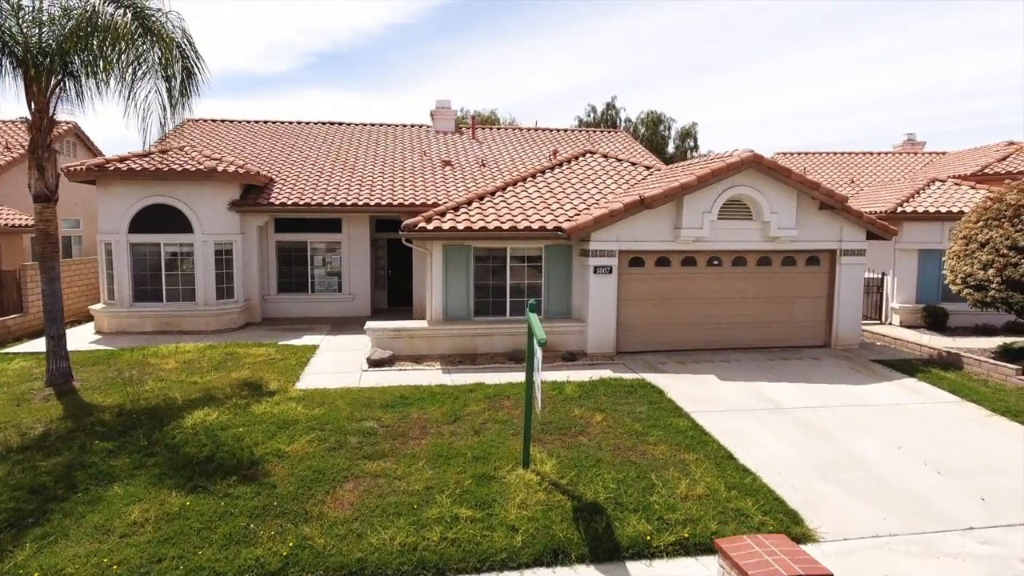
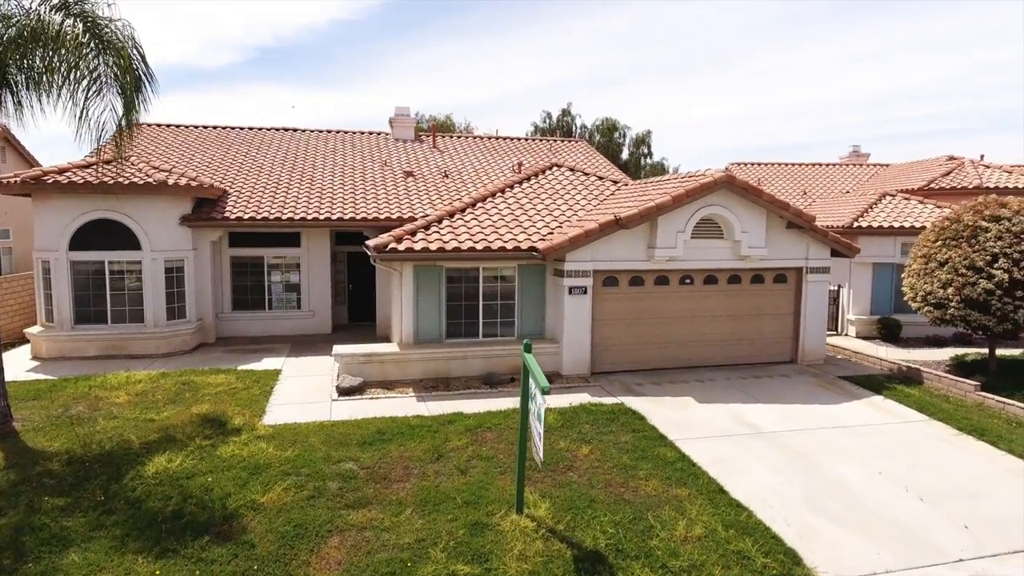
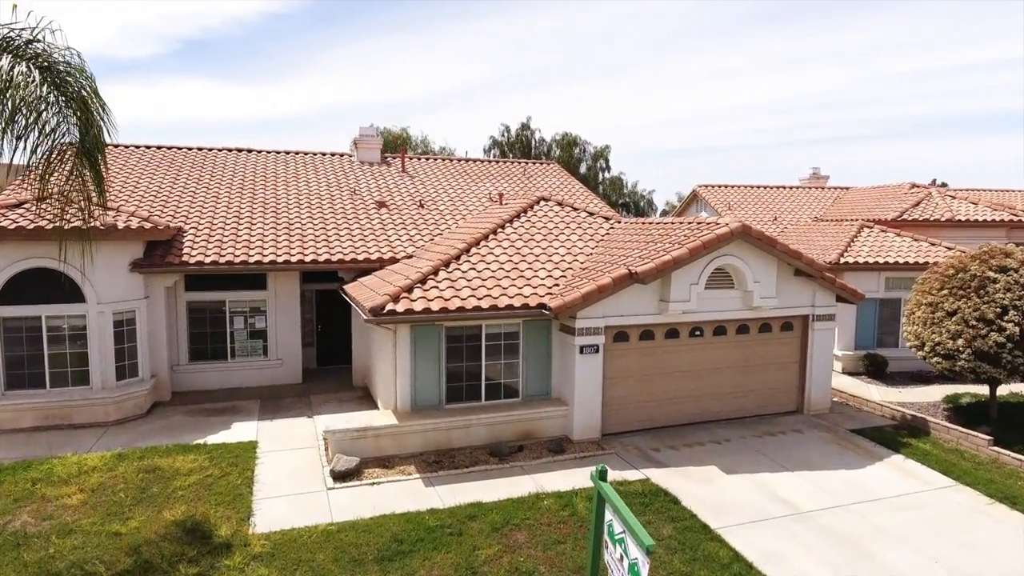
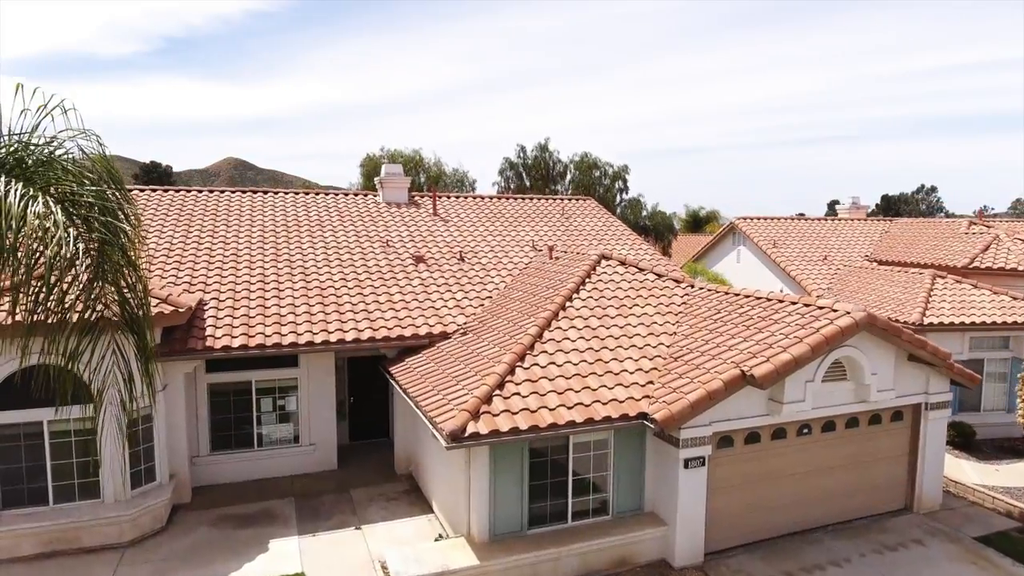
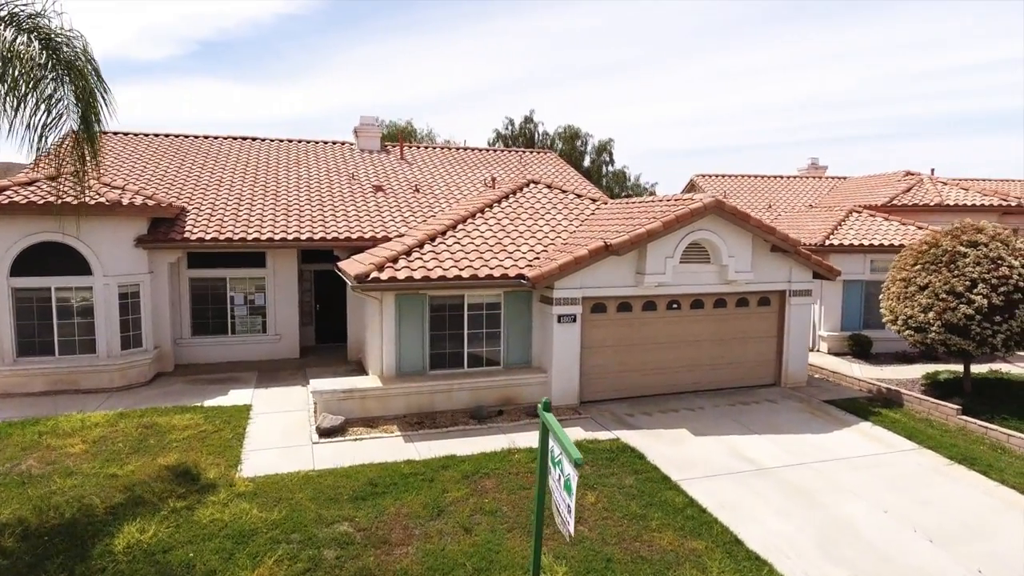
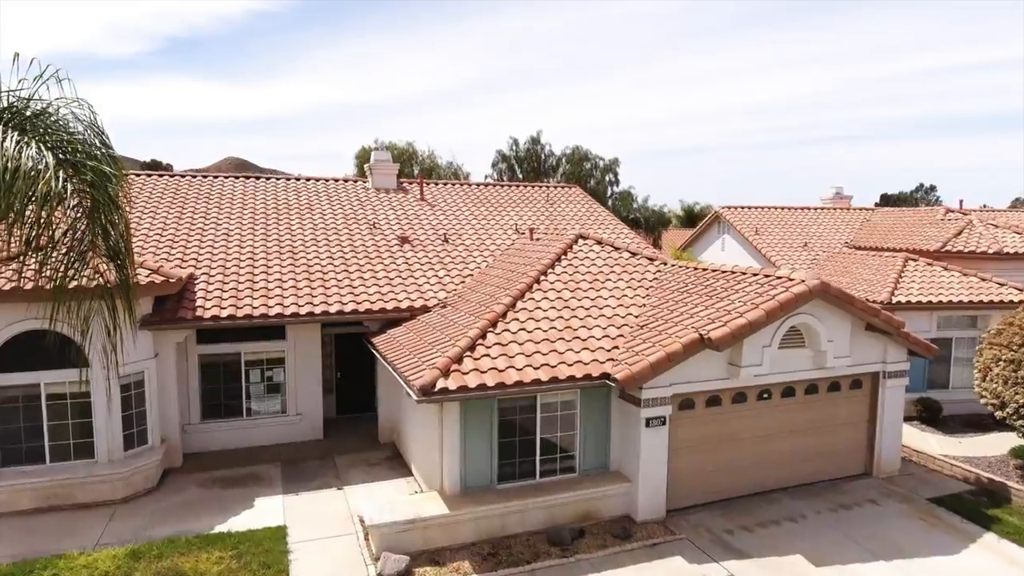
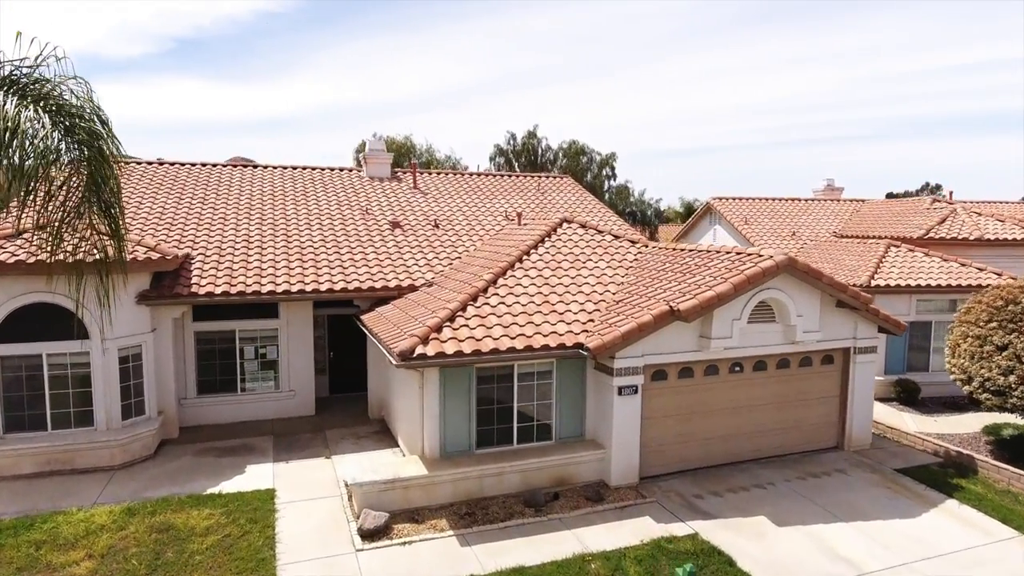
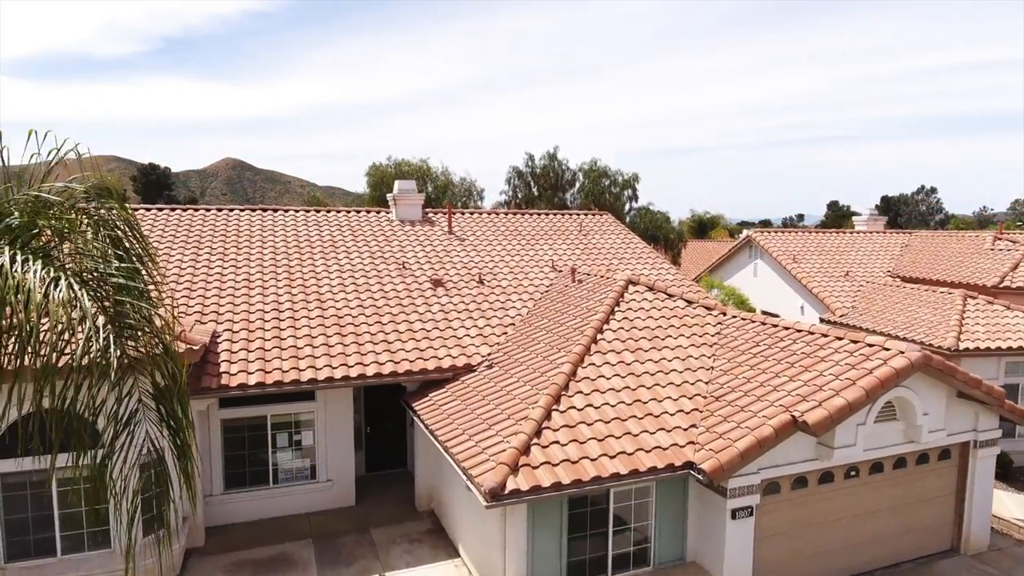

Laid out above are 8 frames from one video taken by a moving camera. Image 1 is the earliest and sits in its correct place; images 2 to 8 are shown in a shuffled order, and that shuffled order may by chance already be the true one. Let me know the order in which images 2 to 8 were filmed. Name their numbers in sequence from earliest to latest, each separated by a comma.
2, 5, 3, 7, 6, 4, 8
